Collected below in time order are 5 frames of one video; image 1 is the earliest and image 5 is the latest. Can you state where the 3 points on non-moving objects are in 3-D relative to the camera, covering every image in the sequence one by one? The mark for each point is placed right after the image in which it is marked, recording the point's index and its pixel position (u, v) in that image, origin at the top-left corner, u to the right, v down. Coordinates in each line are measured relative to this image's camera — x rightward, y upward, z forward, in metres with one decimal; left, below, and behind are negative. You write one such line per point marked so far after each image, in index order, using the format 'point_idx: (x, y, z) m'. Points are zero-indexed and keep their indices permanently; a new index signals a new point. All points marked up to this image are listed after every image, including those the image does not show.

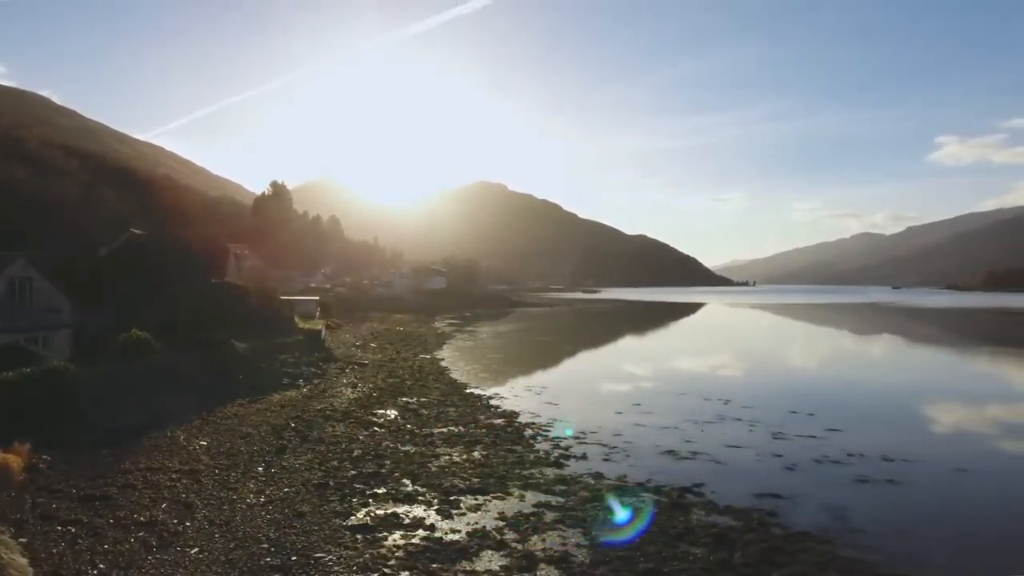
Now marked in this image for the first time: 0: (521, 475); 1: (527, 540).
0: (+0.2, -3.8, +14.3) m
1: (+0.2, -3.8, +10.6) m
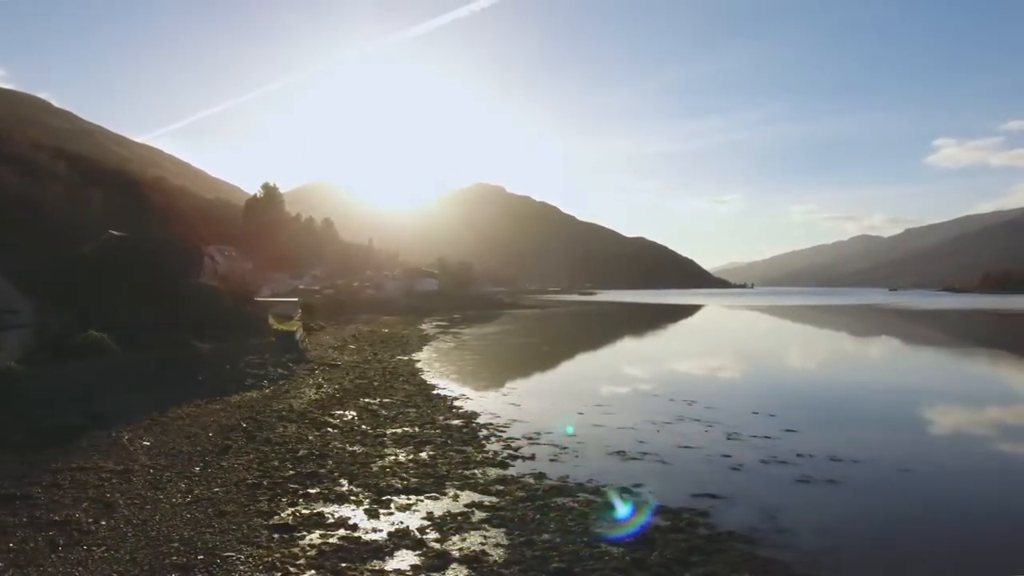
0: (-1.0, -3.8, +14.3) m
1: (-1.0, -3.8, +10.6) m
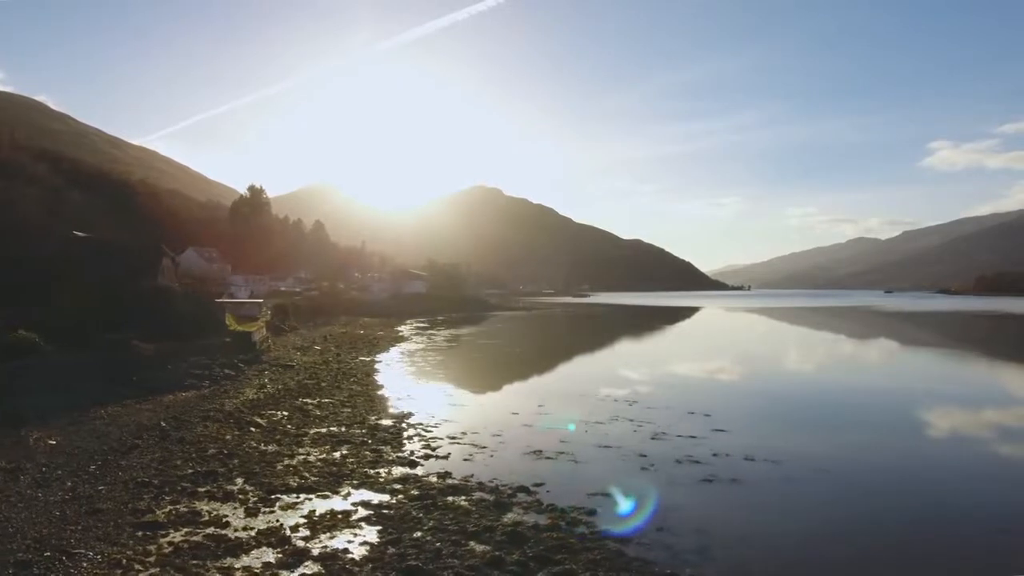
0: (-3.0, -3.8, +14.2) m
1: (-2.9, -3.8, +10.5) m
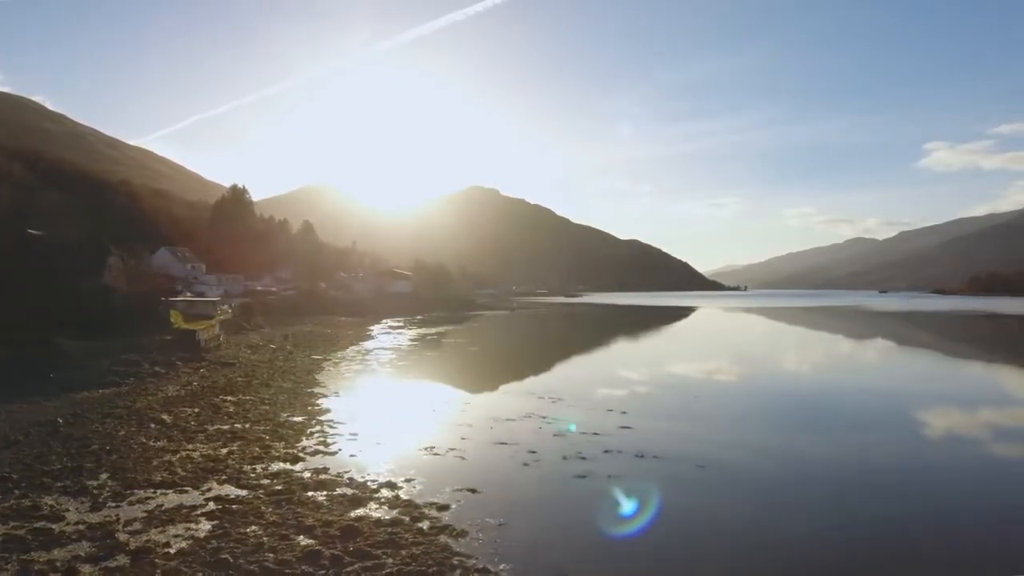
0: (-5.5, -3.7, +14.2) m
1: (-5.5, -3.7, +10.5) m
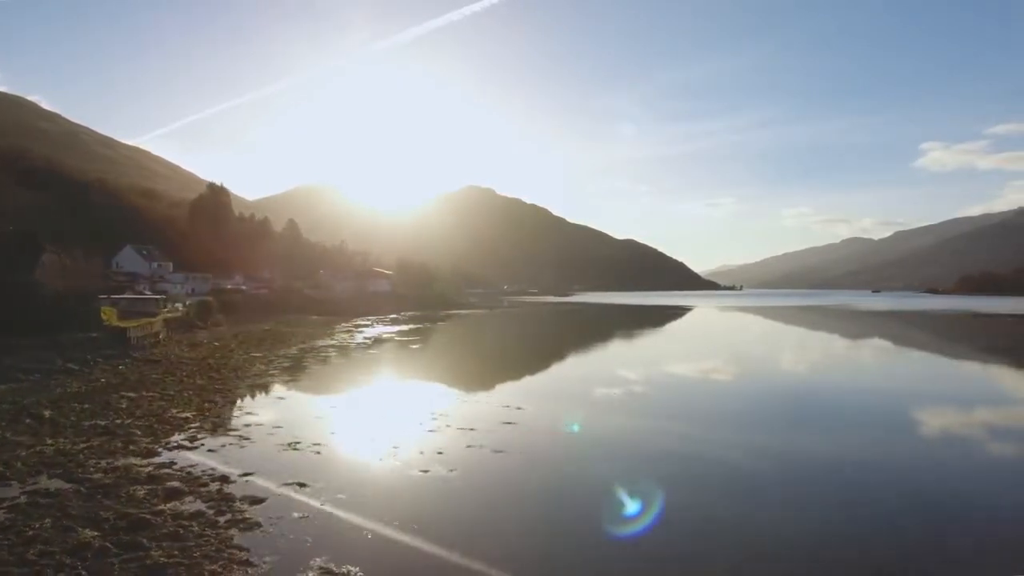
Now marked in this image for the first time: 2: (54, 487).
0: (-8.7, -3.6, +14.3) m
1: (-8.7, -3.6, +10.6) m
2: (-8.1, -3.6, +12.6) m
